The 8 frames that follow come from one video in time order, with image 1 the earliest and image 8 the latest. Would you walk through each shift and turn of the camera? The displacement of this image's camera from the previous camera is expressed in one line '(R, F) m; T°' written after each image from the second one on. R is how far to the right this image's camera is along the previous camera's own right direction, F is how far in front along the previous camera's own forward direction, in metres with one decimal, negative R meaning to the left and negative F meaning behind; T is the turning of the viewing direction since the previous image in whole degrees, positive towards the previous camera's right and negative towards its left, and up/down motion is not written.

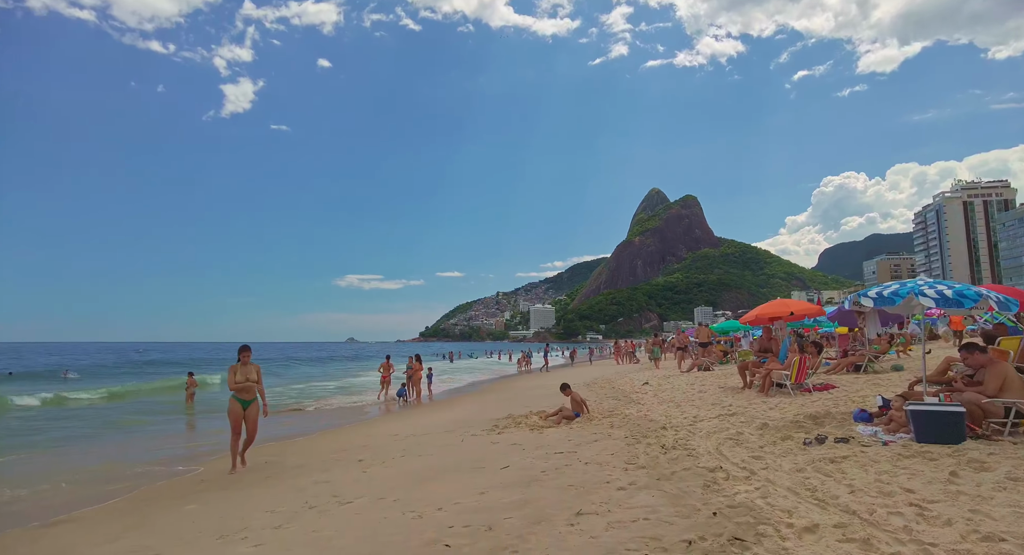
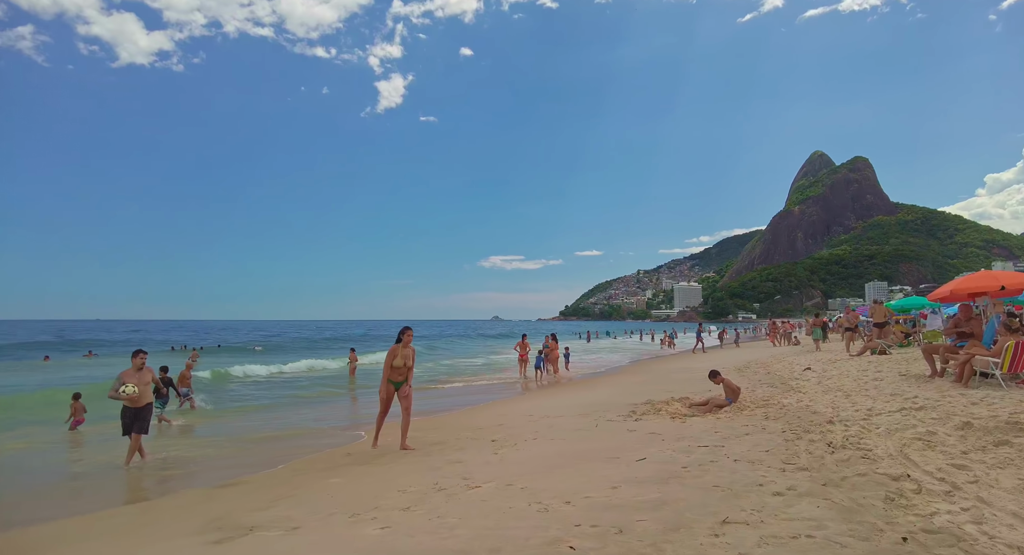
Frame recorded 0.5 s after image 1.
(+0.1, +0.4) m; -14°
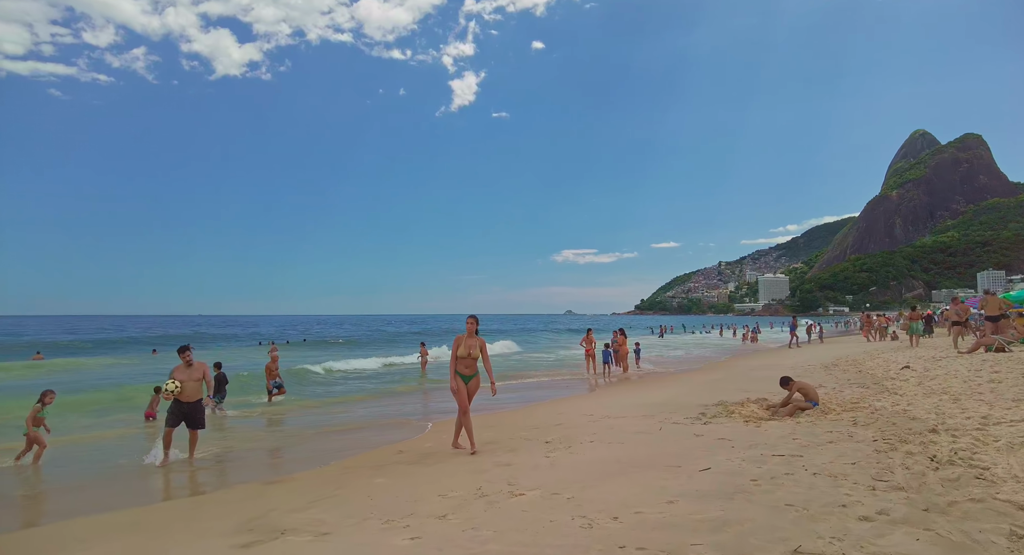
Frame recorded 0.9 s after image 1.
(+0.2, +0.4) m; -8°
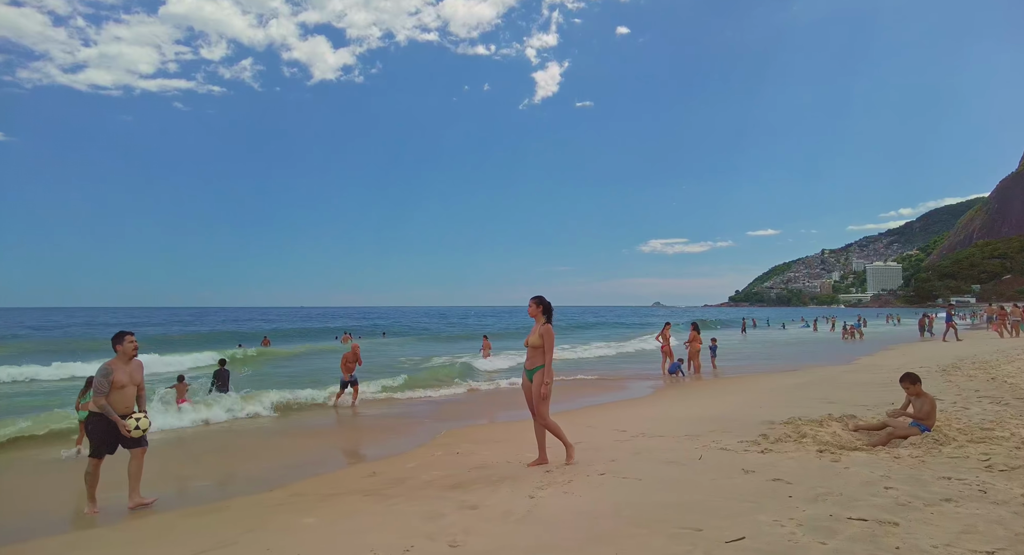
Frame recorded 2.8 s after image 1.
(+0.9, +1.4) m; -9°
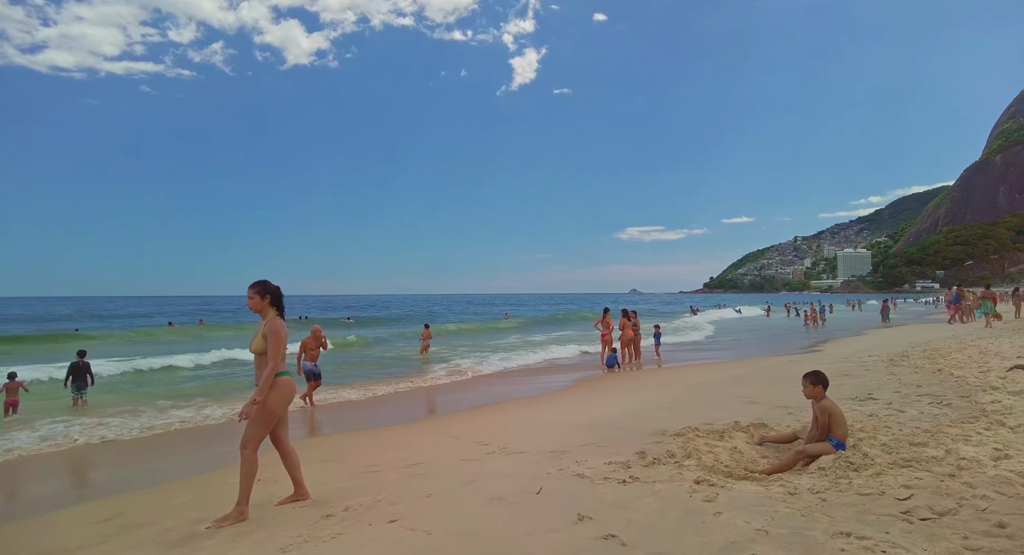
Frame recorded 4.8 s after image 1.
(+1.4, +1.3) m; +2°
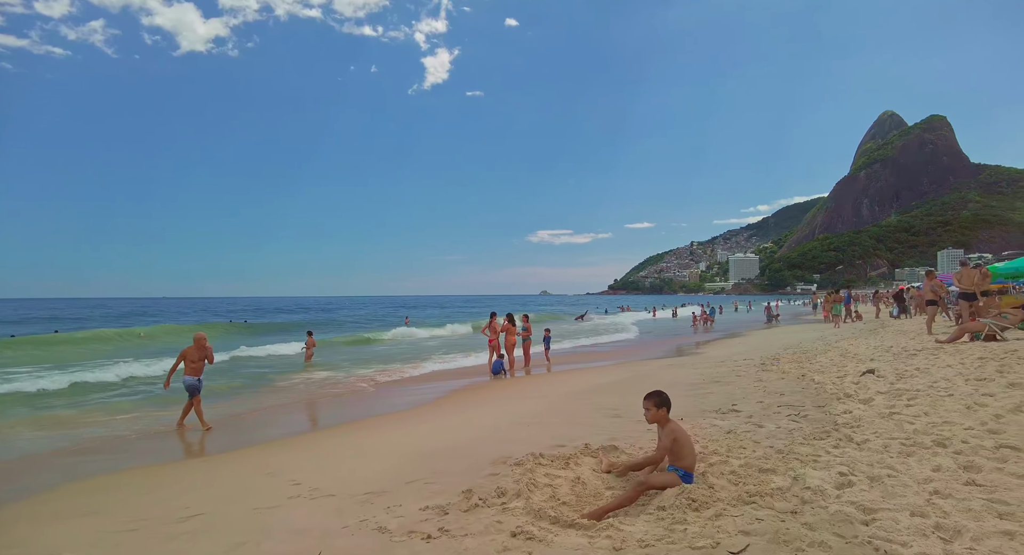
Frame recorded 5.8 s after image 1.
(+0.7, +0.7) m; +9°
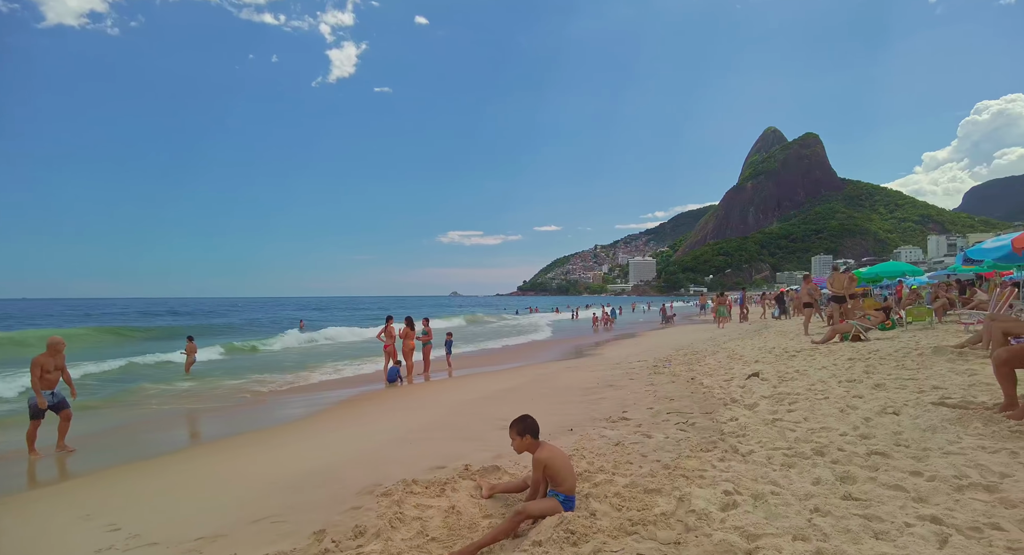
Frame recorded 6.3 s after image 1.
(+0.3, +0.4) m; +9°
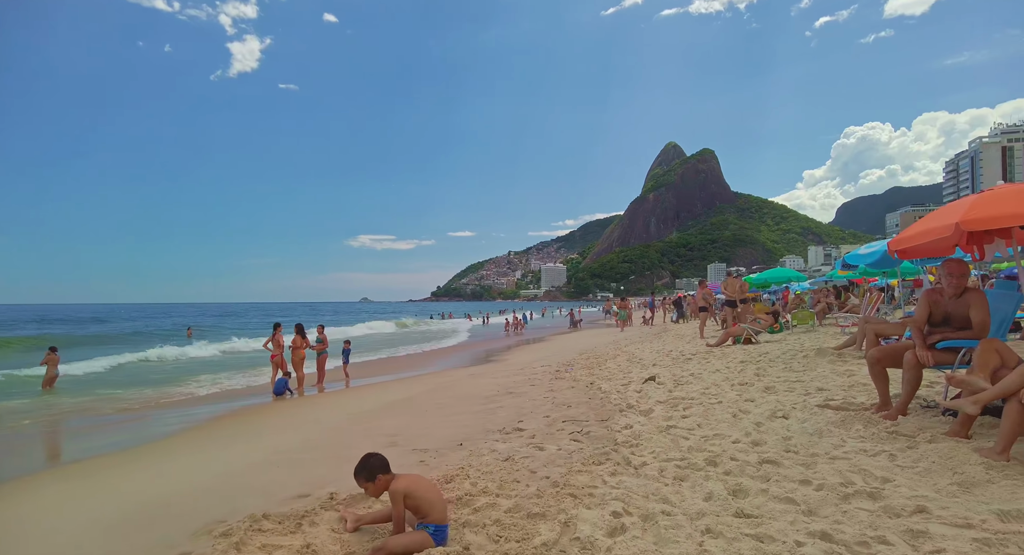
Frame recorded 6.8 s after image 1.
(+0.2, +0.4) m; +9°
